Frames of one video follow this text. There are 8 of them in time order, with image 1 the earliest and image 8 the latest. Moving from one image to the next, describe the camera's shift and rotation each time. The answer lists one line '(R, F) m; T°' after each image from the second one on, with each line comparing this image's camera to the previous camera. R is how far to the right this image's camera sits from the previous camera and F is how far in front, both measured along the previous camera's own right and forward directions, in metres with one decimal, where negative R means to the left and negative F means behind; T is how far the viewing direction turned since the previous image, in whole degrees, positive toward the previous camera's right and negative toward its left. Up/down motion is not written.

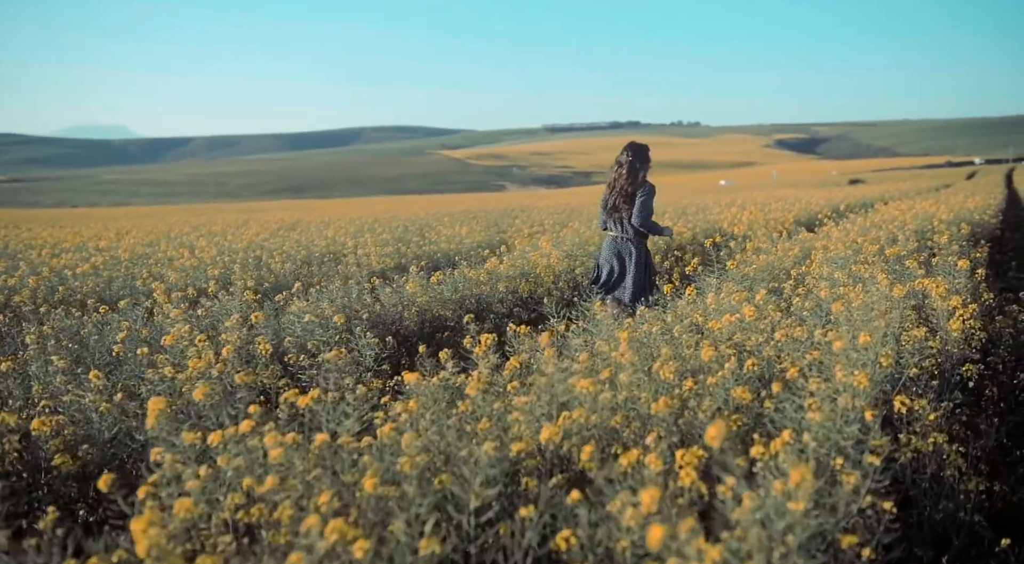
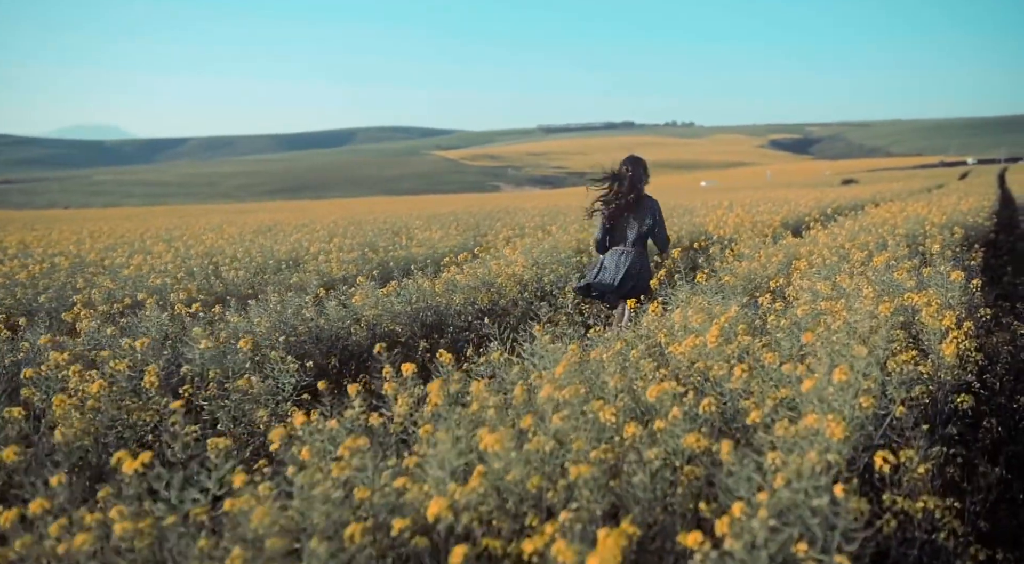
(+0.3, +0.5) m; 0°
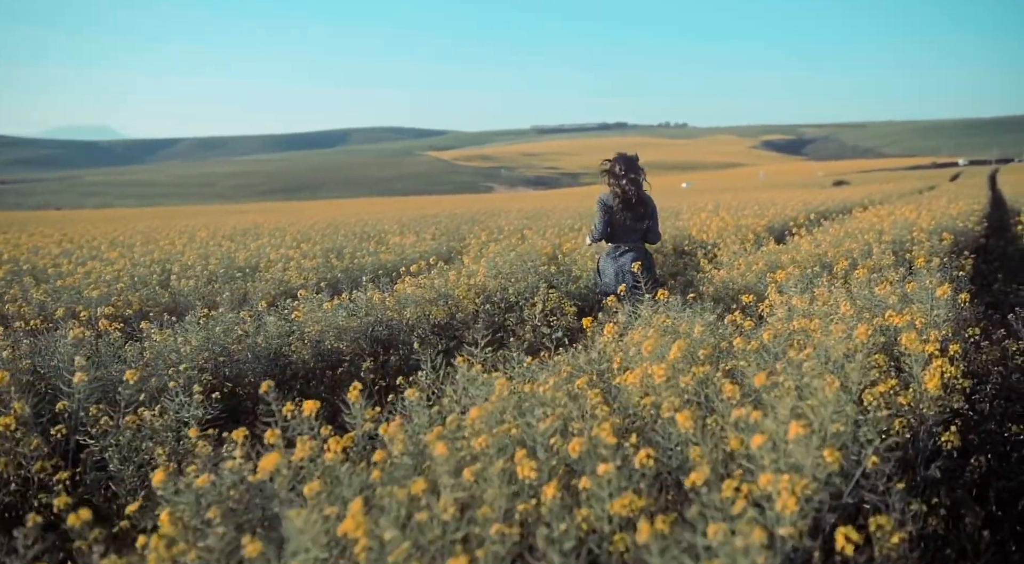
(+0.3, +0.4) m; 0°
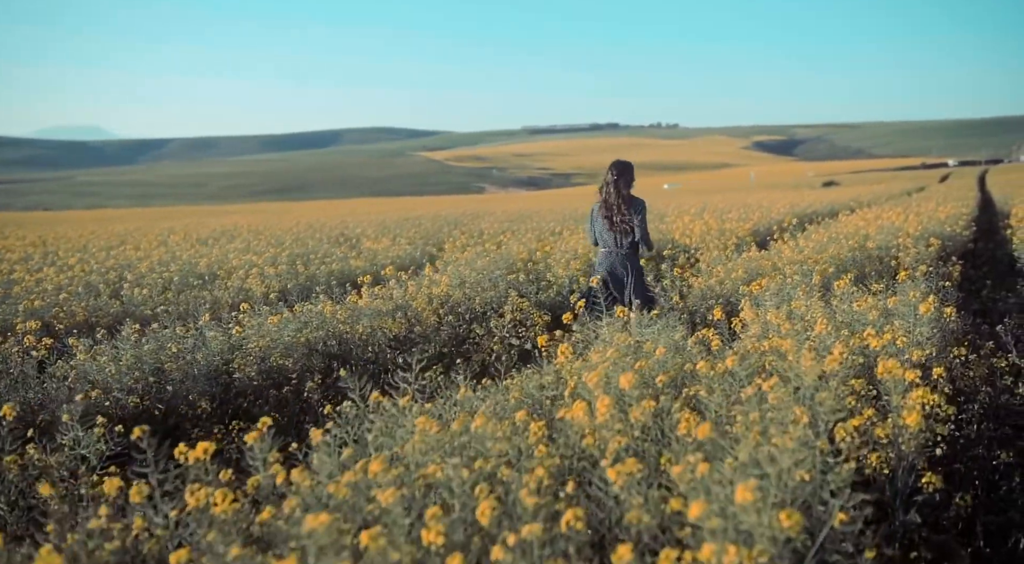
(+0.2, +0.3) m; +1°
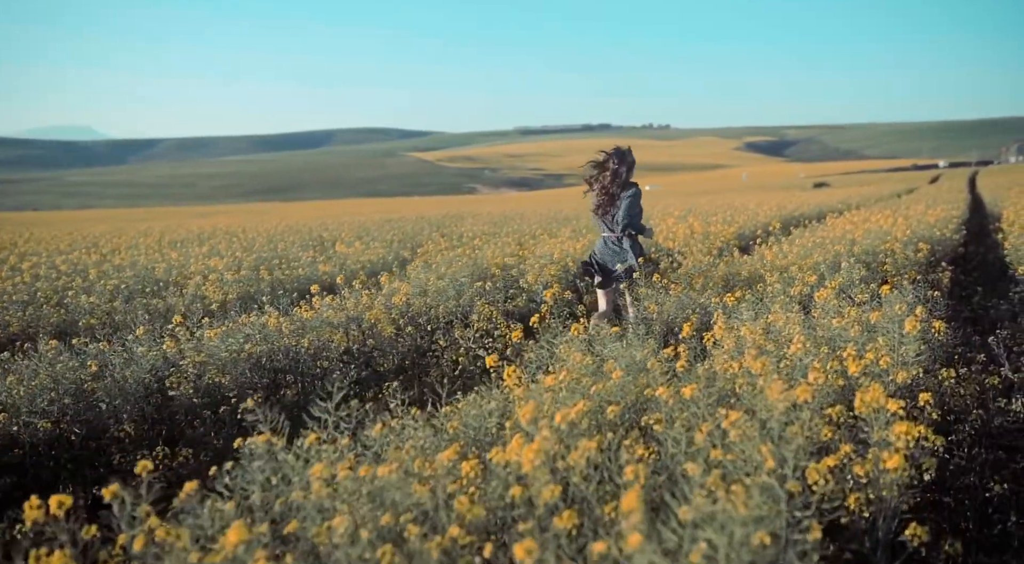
(+0.2, +0.4) m; +1°
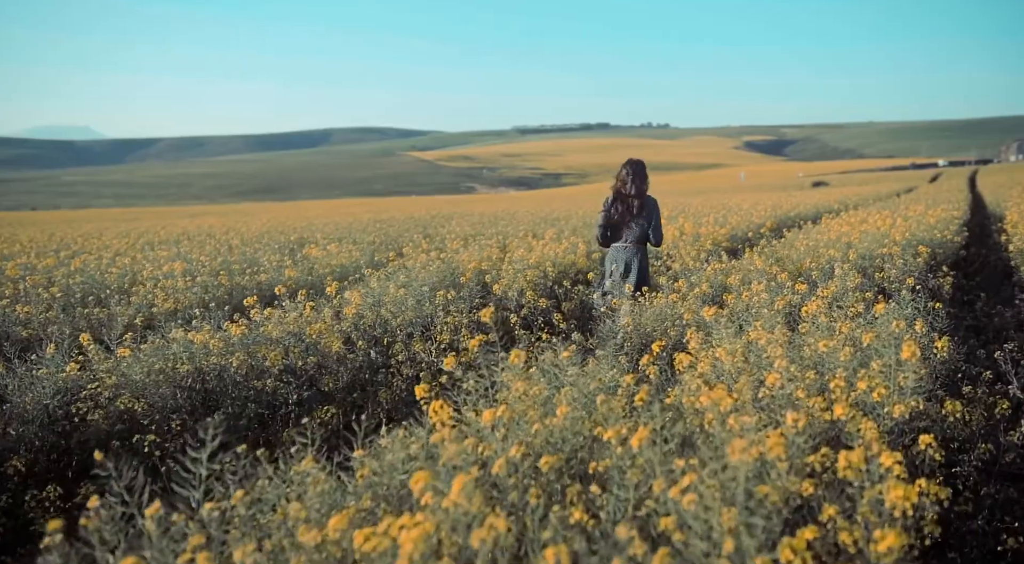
(+0.3, +0.5) m; 0°
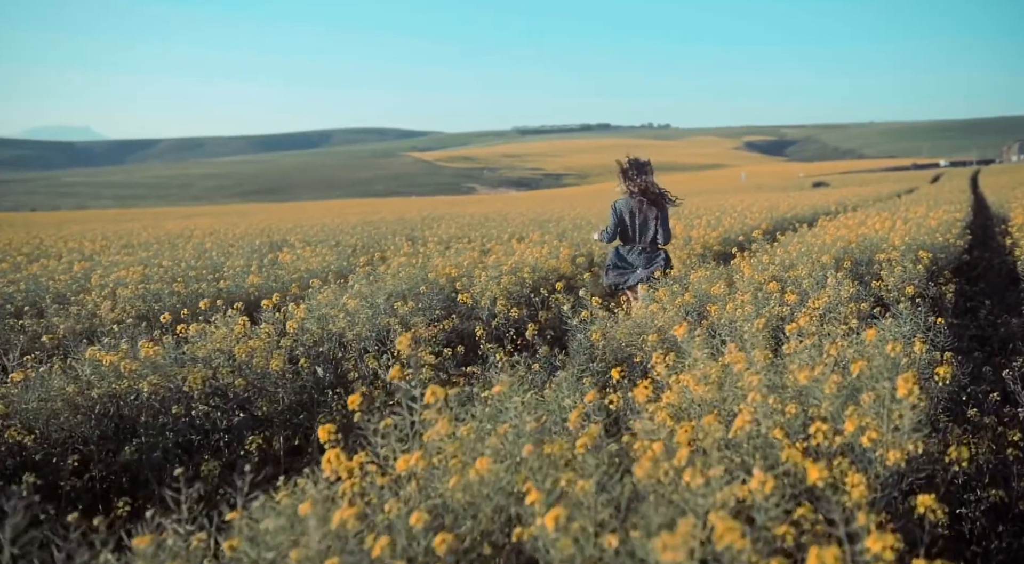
(+0.3, +0.5) m; 0°
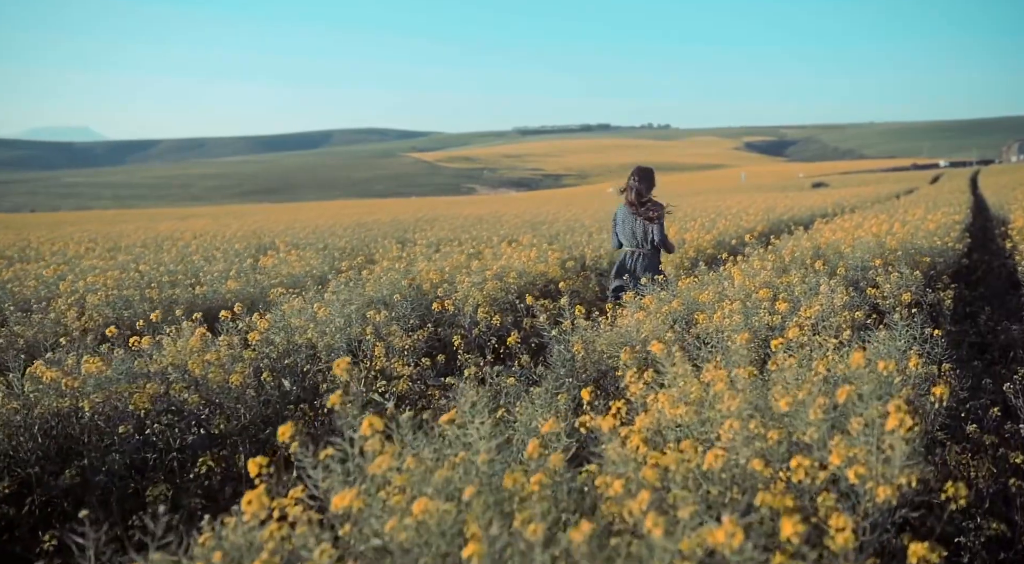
(+0.2, +0.2) m; 0°
